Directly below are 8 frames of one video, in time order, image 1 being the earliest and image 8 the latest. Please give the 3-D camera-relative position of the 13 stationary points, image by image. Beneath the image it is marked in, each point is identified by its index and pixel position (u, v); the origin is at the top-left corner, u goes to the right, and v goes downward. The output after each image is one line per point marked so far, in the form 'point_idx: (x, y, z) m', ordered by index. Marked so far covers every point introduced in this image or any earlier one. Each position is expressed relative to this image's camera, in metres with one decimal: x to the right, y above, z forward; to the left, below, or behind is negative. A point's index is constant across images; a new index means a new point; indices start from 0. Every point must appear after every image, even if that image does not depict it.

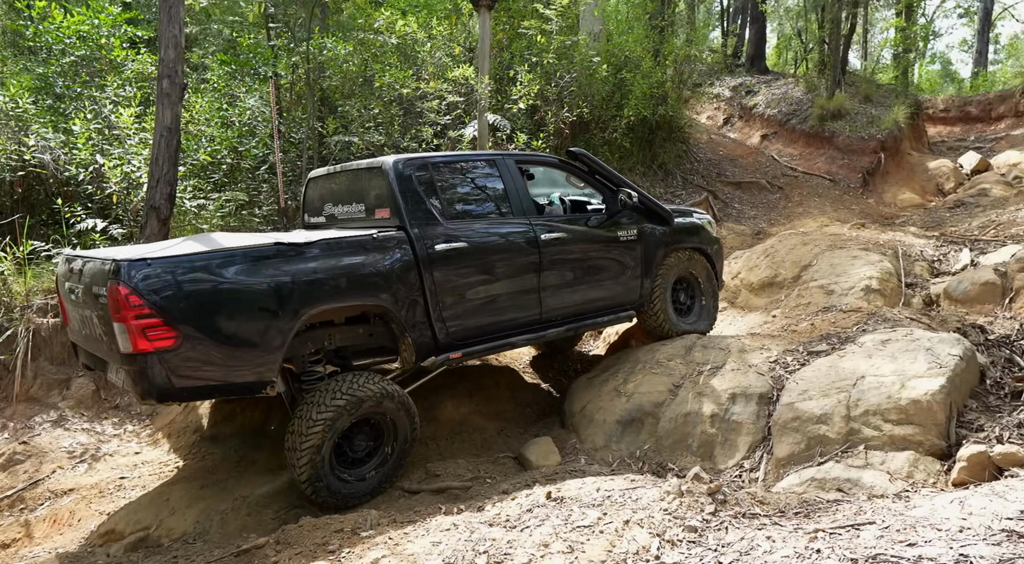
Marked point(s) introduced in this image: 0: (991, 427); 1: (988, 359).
0: (+2.7, -0.8, +4.5) m
1: (+3.3, -0.5, +5.5) m
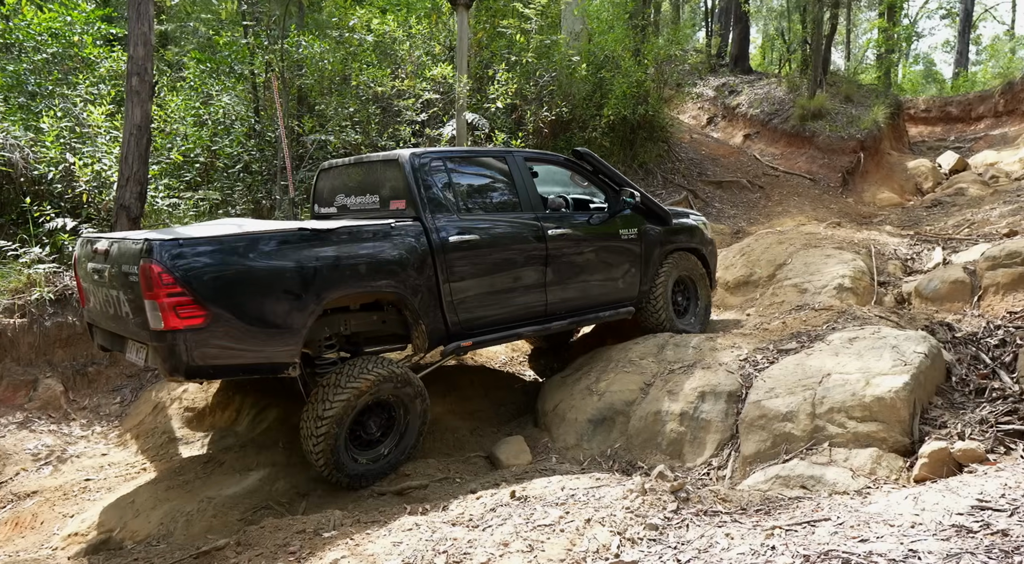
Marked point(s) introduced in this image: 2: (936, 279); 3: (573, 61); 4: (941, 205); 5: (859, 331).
0: (+2.5, -0.8, +4.5) m
1: (+3.1, -0.5, +5.5) m
2: (+3.7, 0.0, +6.9) m
3: (+0.9, +3.3, +11.9) m
4: (+7.9, +1.4, +14.6) m
5: (+2.4, -0.3, +5.5) m
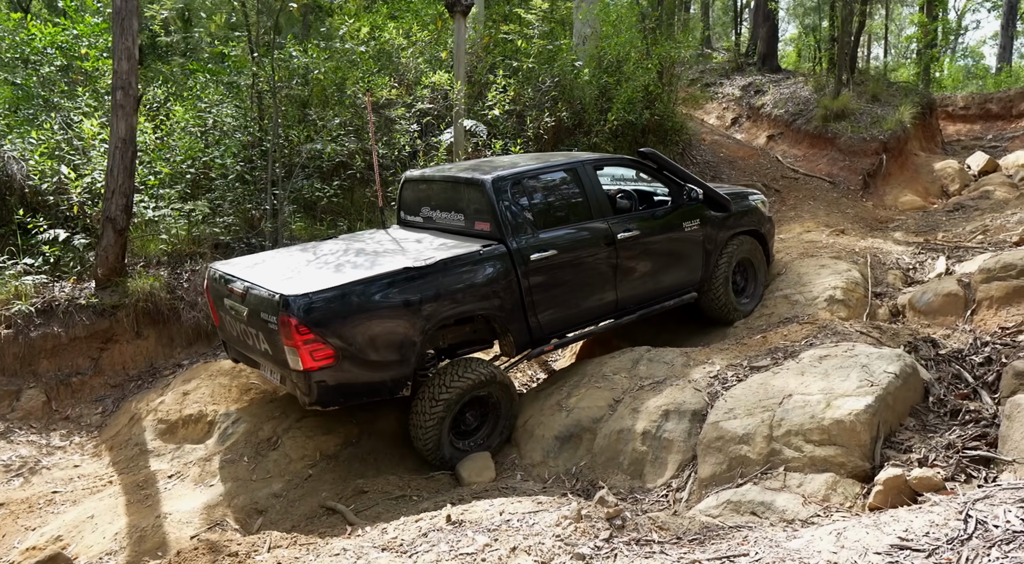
0: (+2.2, -0.9, +4.3) m
1: (+2.9, -0.6, +5.3) m
2: (+3.5, -0.1, +6.7) m
3: (+1.0, +3.2, +11.8) m
4: (+8.1, +1.3, +14.2) m
5: (+2.2, -0.5, +5.3) m
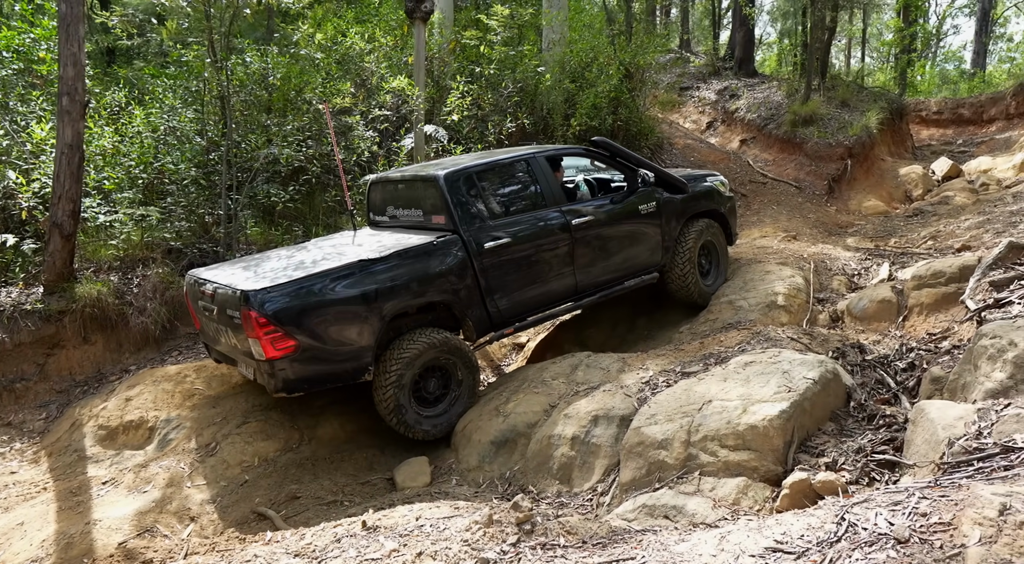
0: (+1.8, -1.0, +4.5) m
1: (+2.4, -0.7, +5.5) m
2: (+3.1, -0.1, +6.9) m
3: (+0.4, +3.2, +12.0) m
4: (+7.5, +1.2, +14.4) m
5: (+1.7, -0.5, +5.5) m
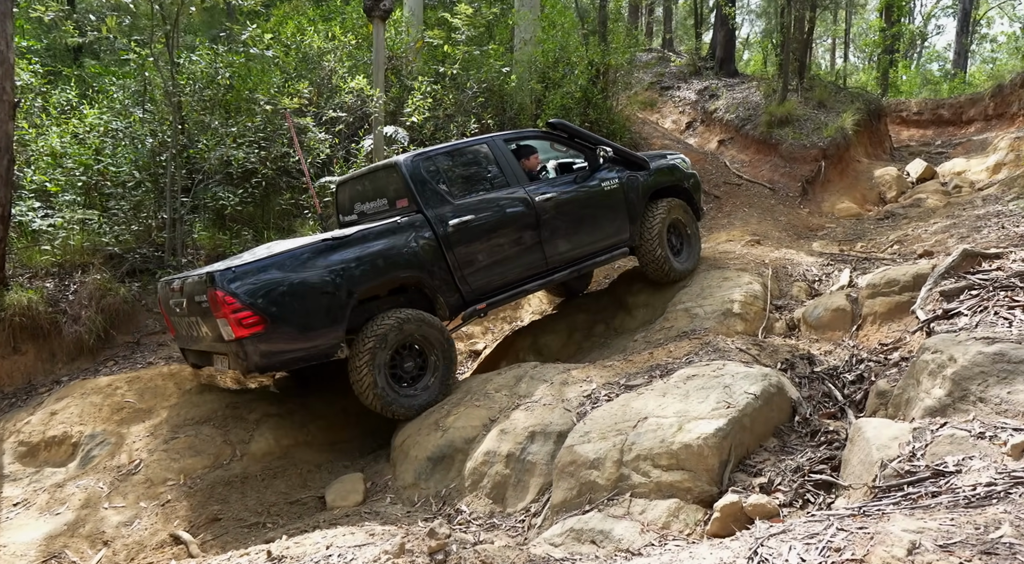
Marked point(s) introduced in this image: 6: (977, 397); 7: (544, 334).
0: (+1.4, -1.0, +4.3) m
1: (+2.0, -0.8, +5.3) m
2: (+2.6, -0.2, +6.7) m
3: (-0.1, +3.1, +11.8) m
4: (+6.9, +1.2, +14.4) m
5: (+1.3, -0.6, +5.3) m
6: (+2.3, -0.6, +3.9) m
7: (+0.3, -0.5, +8.0) m
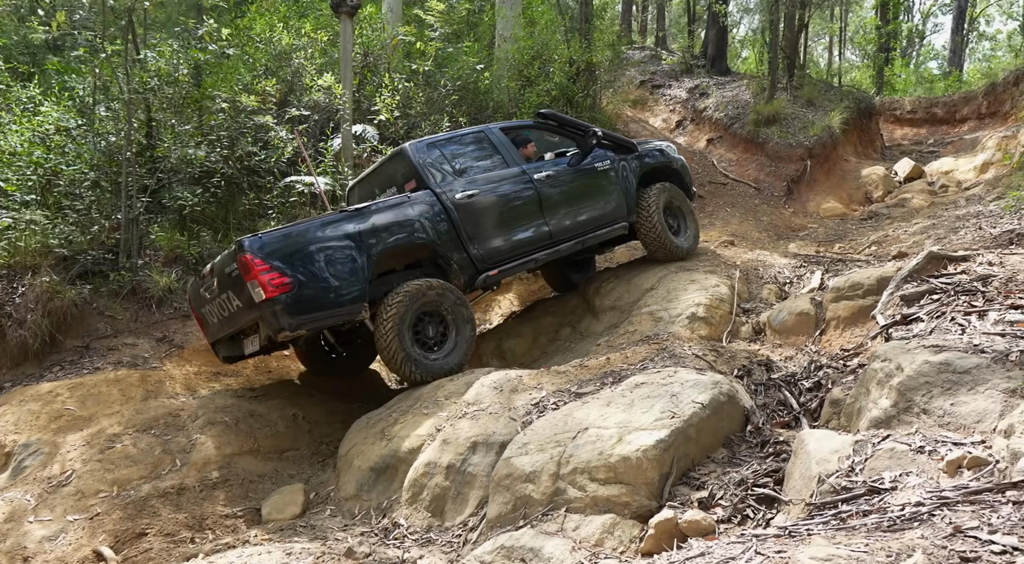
0: (+1.1, -1.1, +4.2) m
1: (+1.6, -0.8, +5.2) m
2: (+2.3, -0.2, +6.6) m
3: (-0.5, +3.1, +11.6) m
4: (+6.6, +1.2, +14.2) m
5: (+0.9, -0.6, +5.1) m
6: (+1.9, -0.6, +3.7) m
7: (0.0, -0.6, +7.9) m
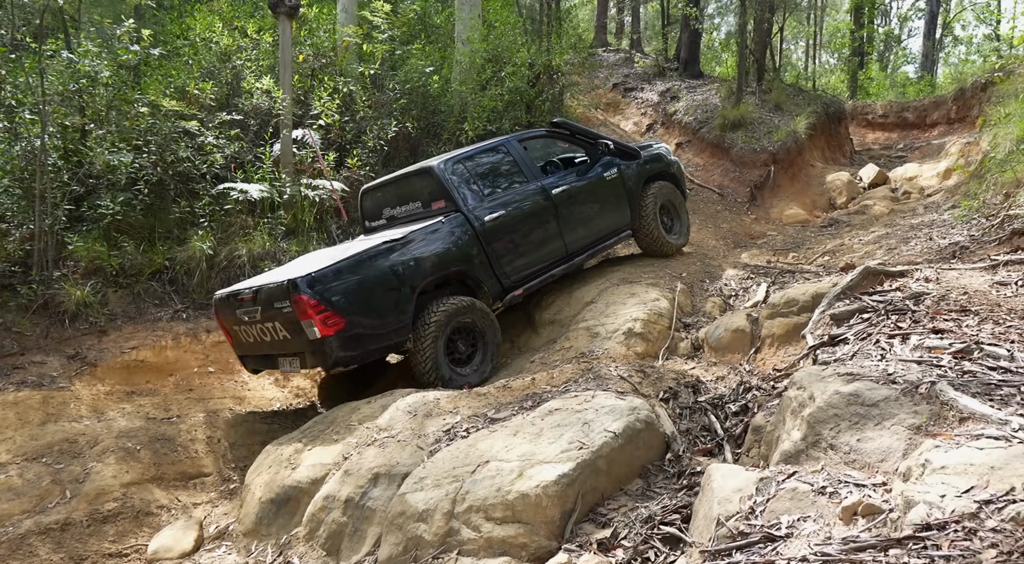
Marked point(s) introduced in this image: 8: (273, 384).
0: (+0.5, -1.2, +3.9) m
1: (+1.1, -0.9, +4.9) m
2: (+1.7, -0.4, +6.3) m
3: (-1.2, +3.0, +11.3) m
4: (+5.8, +1.0, +14.1) m
5: (+0.4, -0.7, +4.9) m
6: (+1.4, -0.7, +3.5) m
7: (-0.7, -0.7, +7.6) m
8: (-2.3, -1.0, +7.5) m
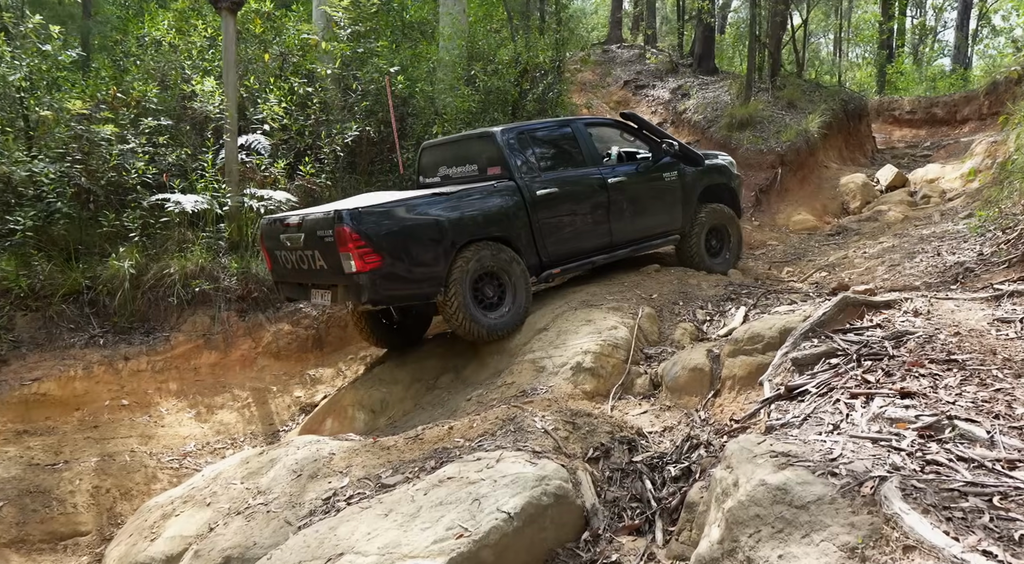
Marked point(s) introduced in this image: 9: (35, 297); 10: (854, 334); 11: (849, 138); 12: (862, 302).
0: (-0.1, -1.4, +3.1) m
1: (+0.5, -1.1, +4.1) m
2: (+1.2, -0.6, +5.5) m
3: (-1.5, +2.8, +10.6) m
4: (+5.5, +0.8, +13.1) m
5: (-0.2, -0.9, +4.1) m
6: (+0.8, -0.9, +2.7) m
7: (-1.1, -0.9, +6.8) m
8: (-2.7, -1.2, +6.8) m
9: (-4.3, -0.1, +7.1) m
10: (+2.0, -0.3, +4.6) m
11: (+7.9, +3.4, +18.8) m
12: (+2.2, -0.1, +5.0) m
